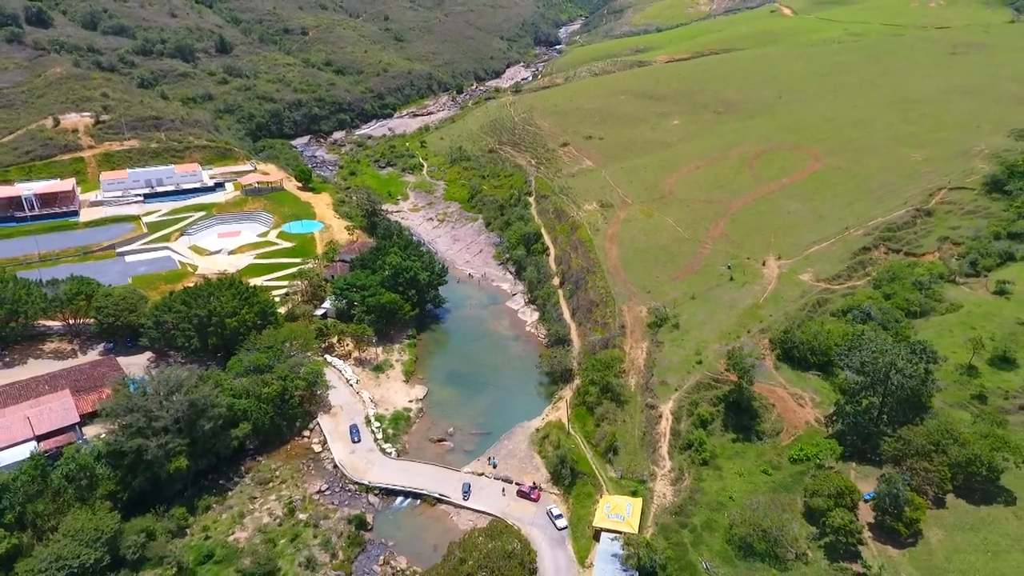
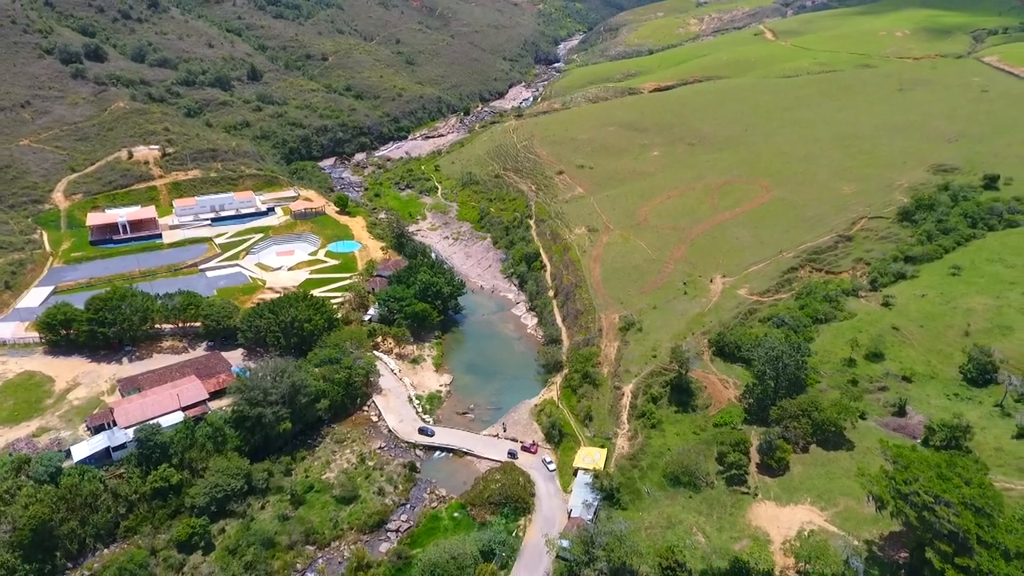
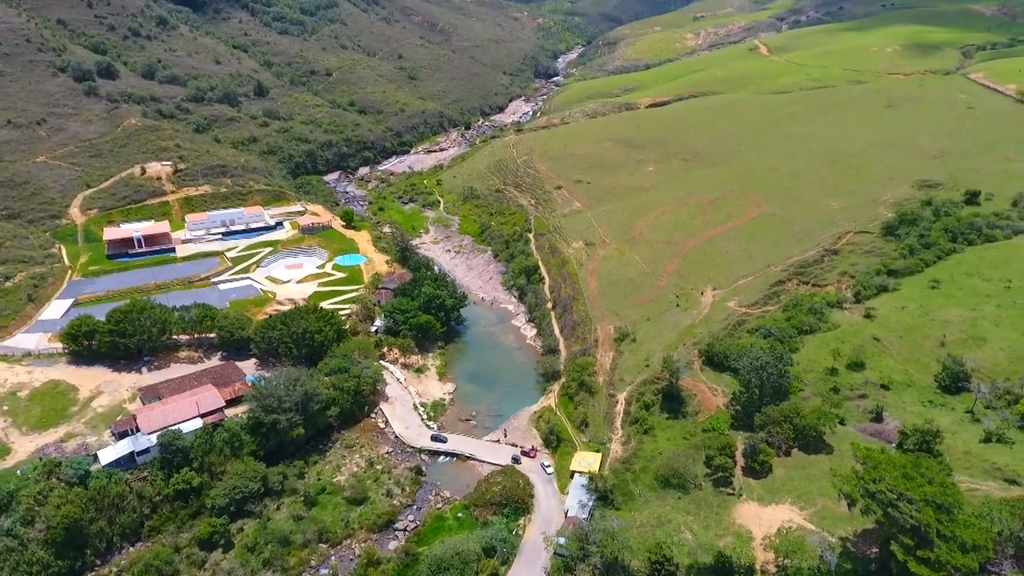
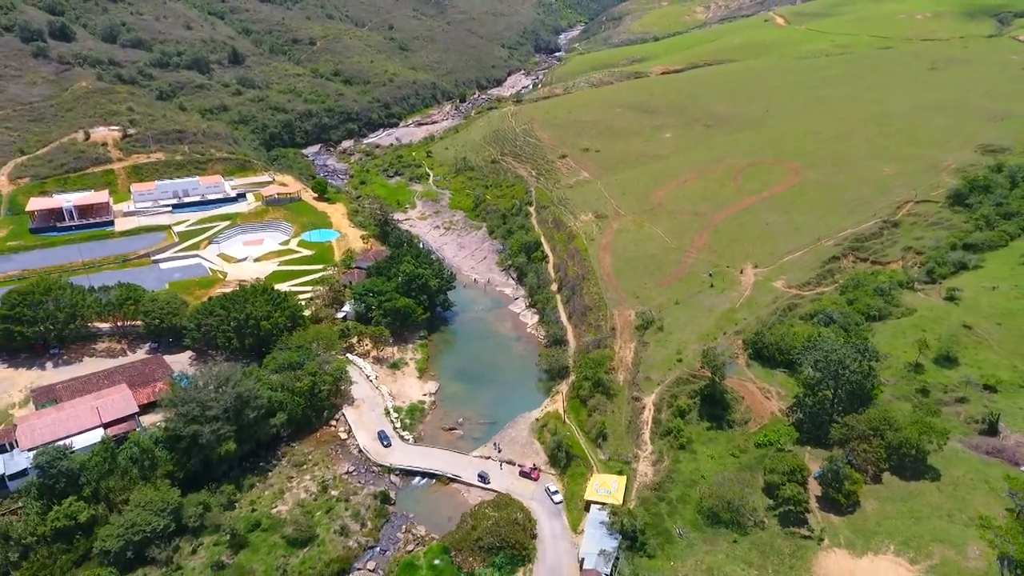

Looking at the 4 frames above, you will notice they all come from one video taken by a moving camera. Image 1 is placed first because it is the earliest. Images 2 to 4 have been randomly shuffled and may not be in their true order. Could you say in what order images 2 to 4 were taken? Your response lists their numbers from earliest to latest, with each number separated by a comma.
4, 2, 3
